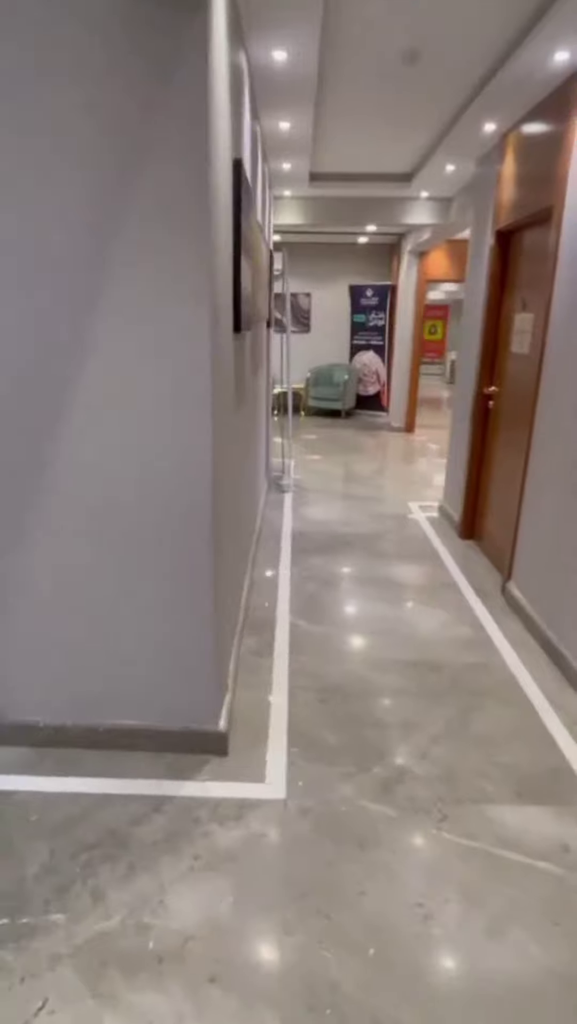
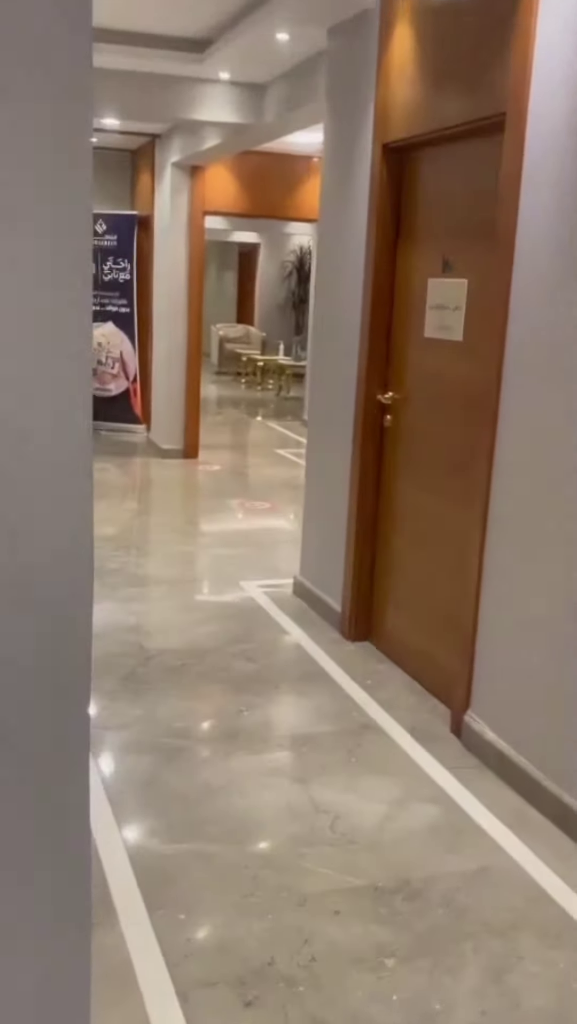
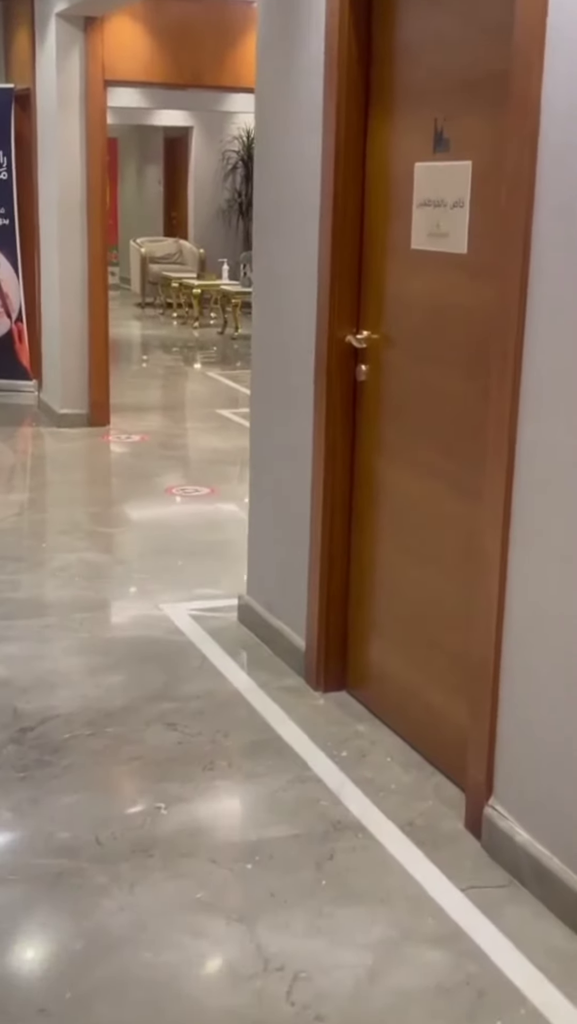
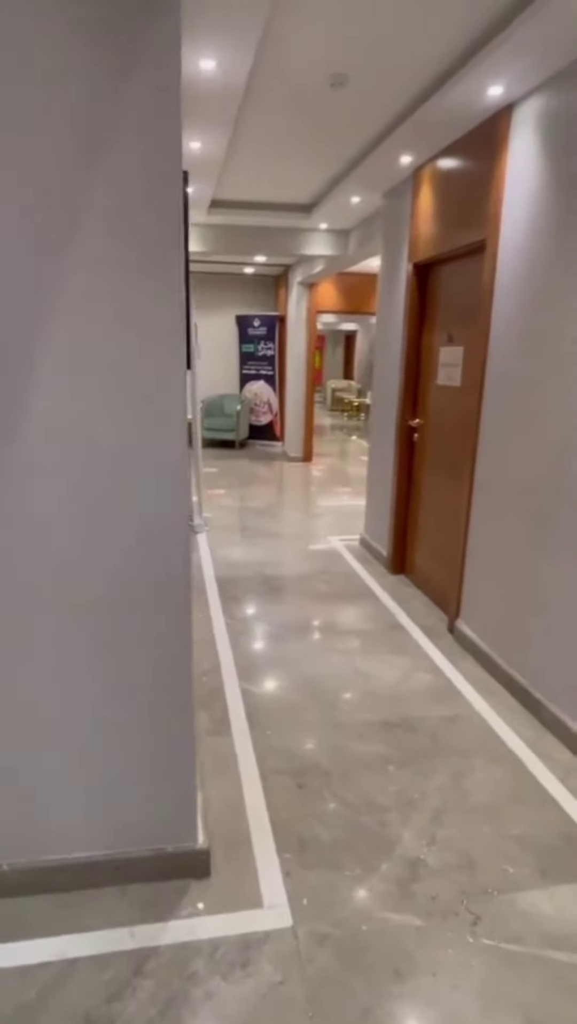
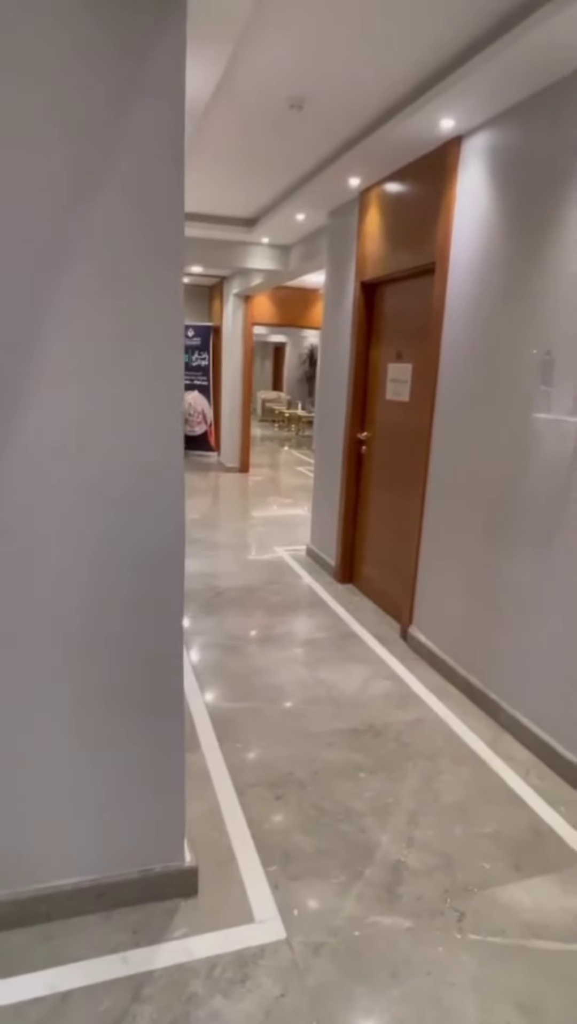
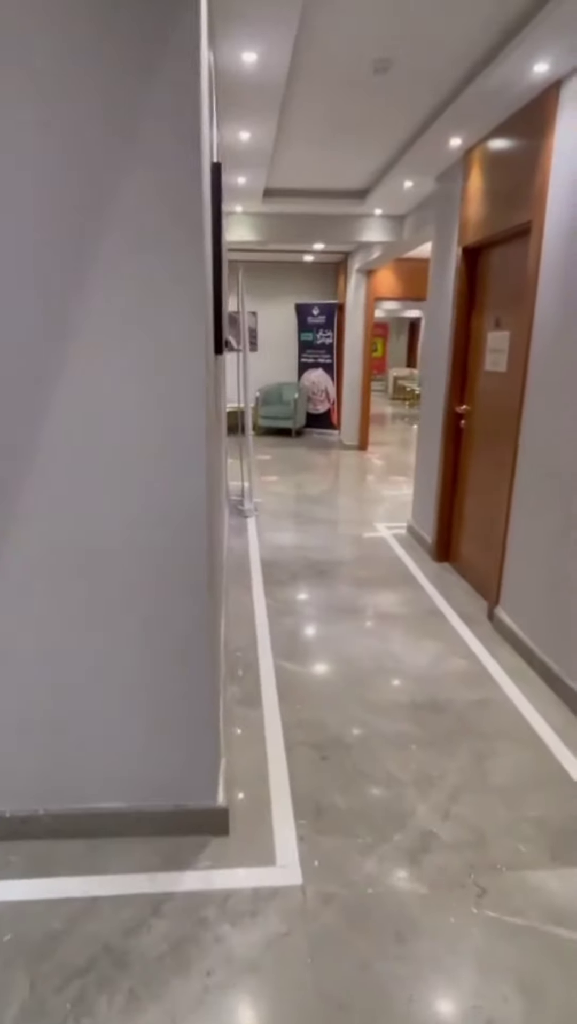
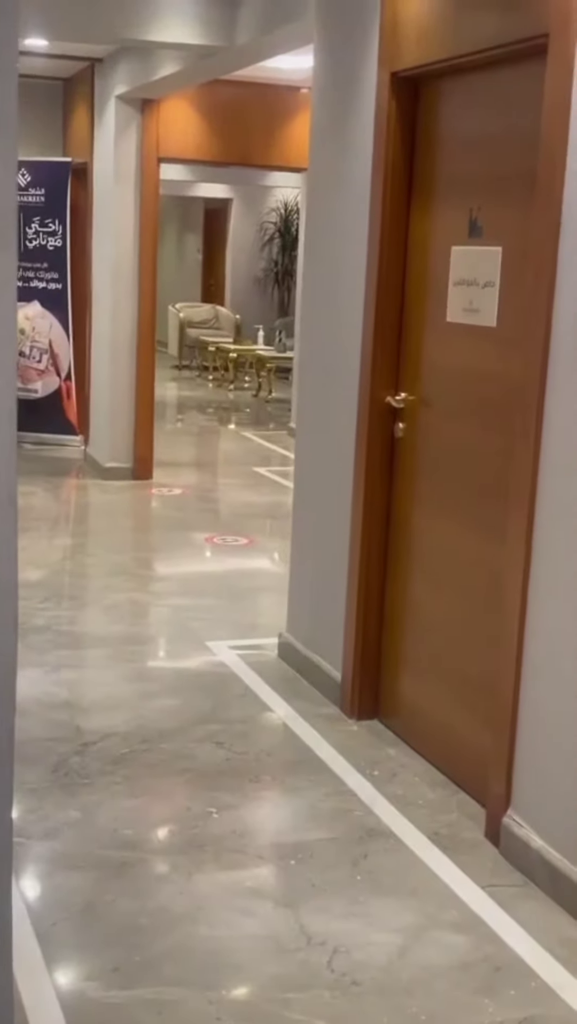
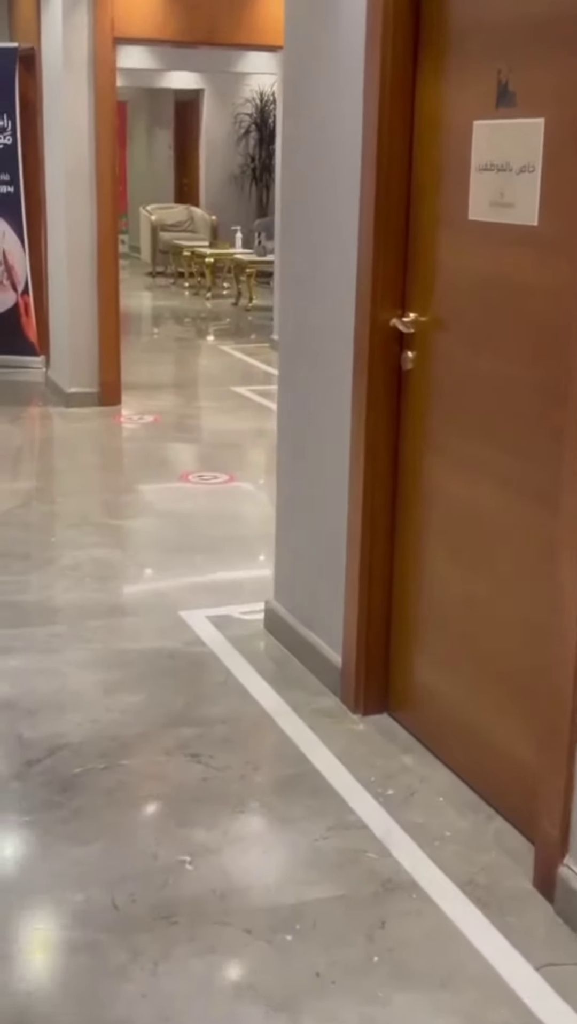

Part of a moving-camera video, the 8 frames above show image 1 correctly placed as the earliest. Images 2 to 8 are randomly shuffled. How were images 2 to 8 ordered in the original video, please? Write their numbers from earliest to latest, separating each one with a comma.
6, 4, 5, 2, 7, 3, 8
